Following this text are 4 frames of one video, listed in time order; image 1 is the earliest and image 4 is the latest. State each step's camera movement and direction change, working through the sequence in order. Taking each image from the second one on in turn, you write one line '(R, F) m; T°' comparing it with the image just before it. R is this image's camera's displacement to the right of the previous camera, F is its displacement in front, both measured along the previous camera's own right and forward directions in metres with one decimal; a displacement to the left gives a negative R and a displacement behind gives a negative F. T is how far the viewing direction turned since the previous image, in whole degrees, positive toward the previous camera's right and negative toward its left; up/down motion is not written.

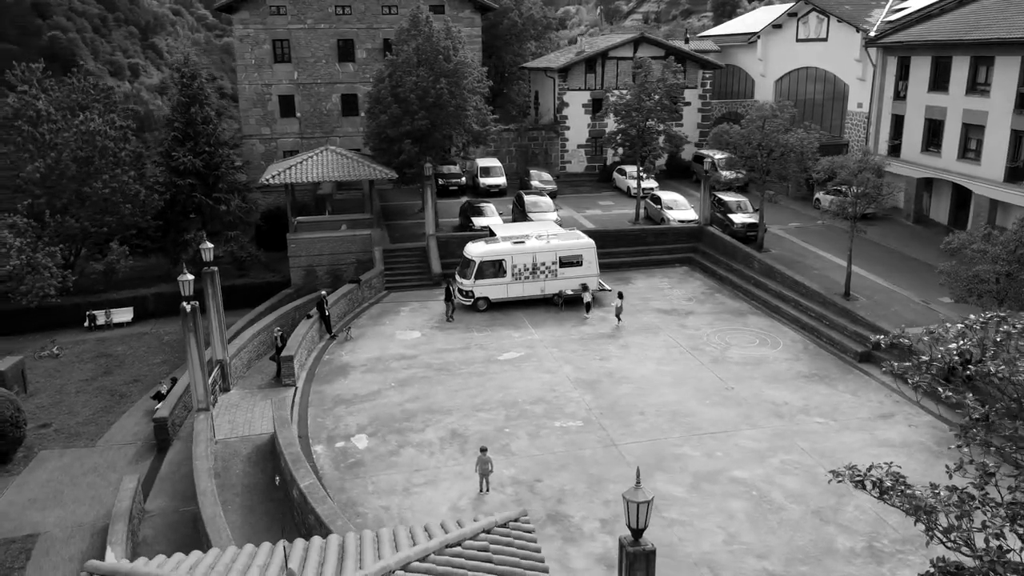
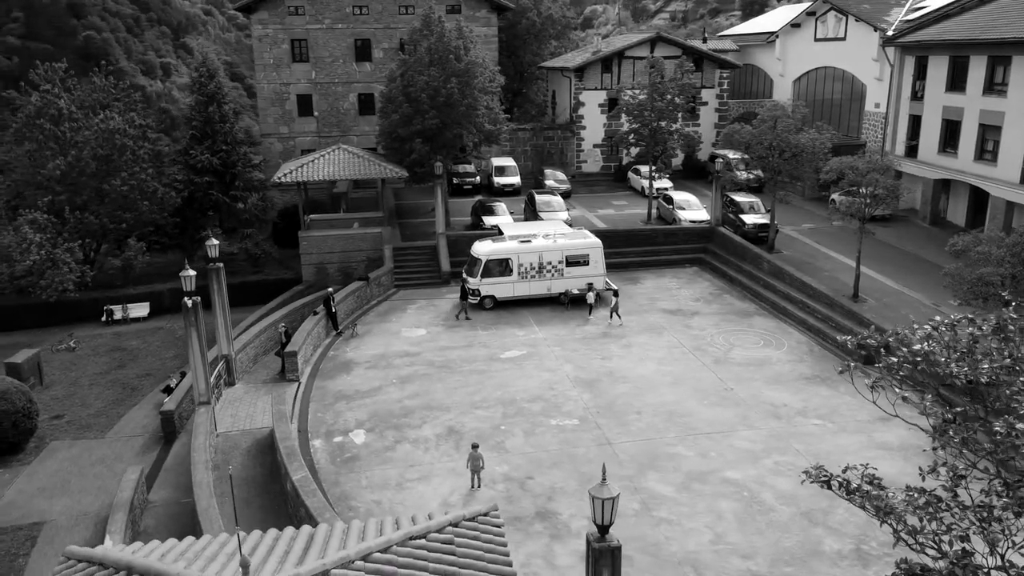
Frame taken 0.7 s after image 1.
(+0.6, -0.1) m; -2°
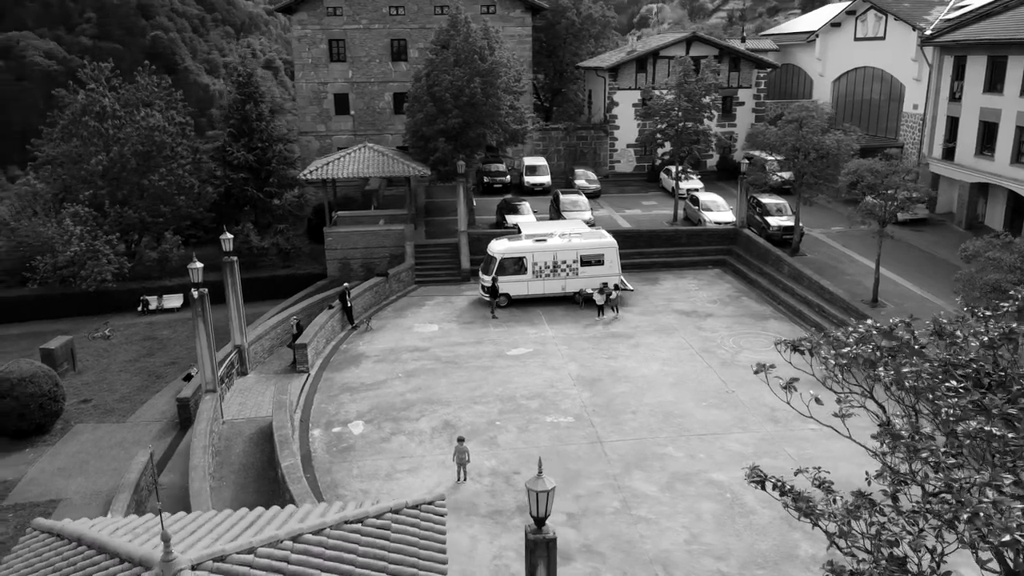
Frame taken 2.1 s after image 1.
(+1.2, -0.2) m; -4°
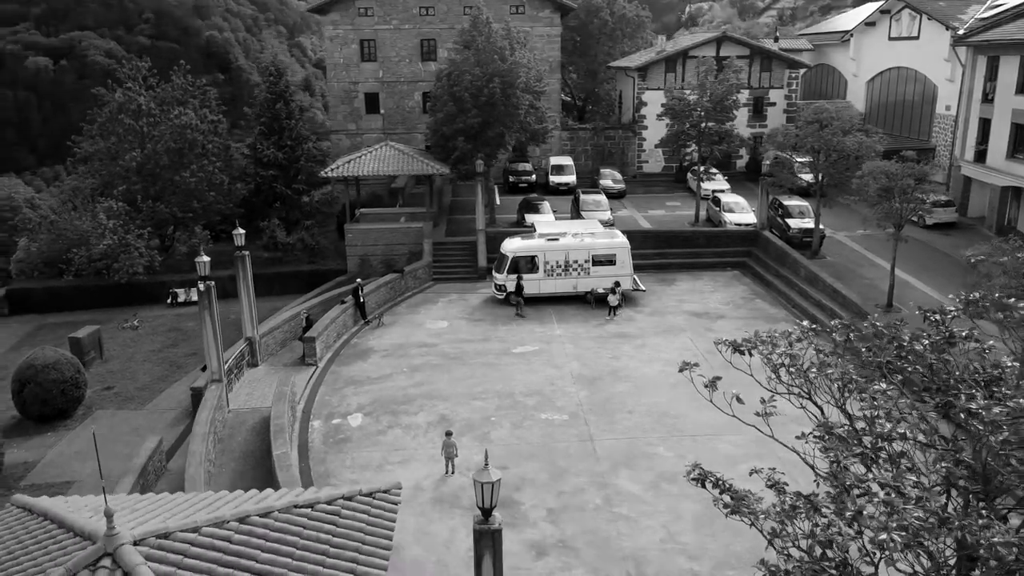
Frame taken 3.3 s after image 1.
(+1.0, -0.2) m; -3°
